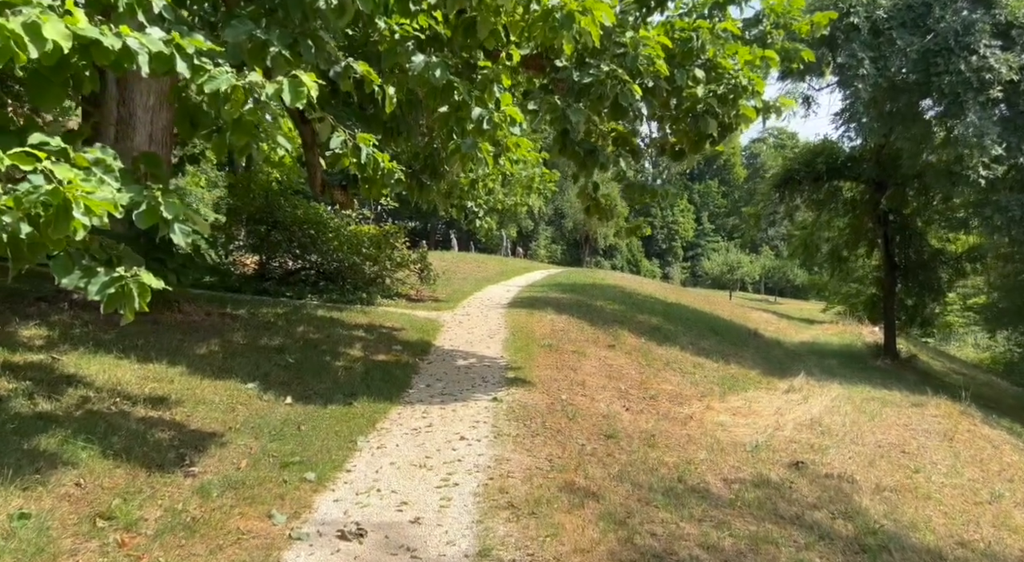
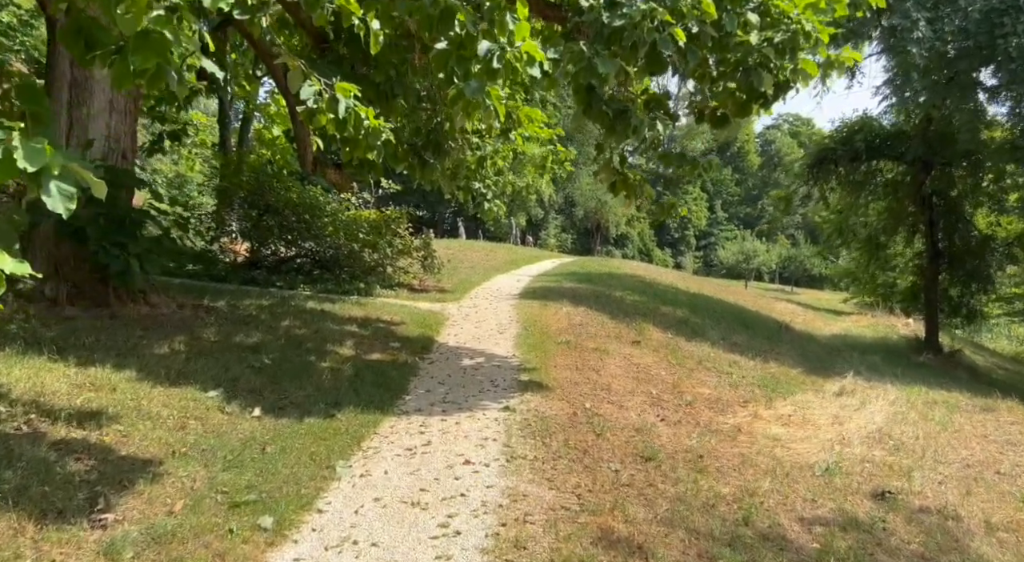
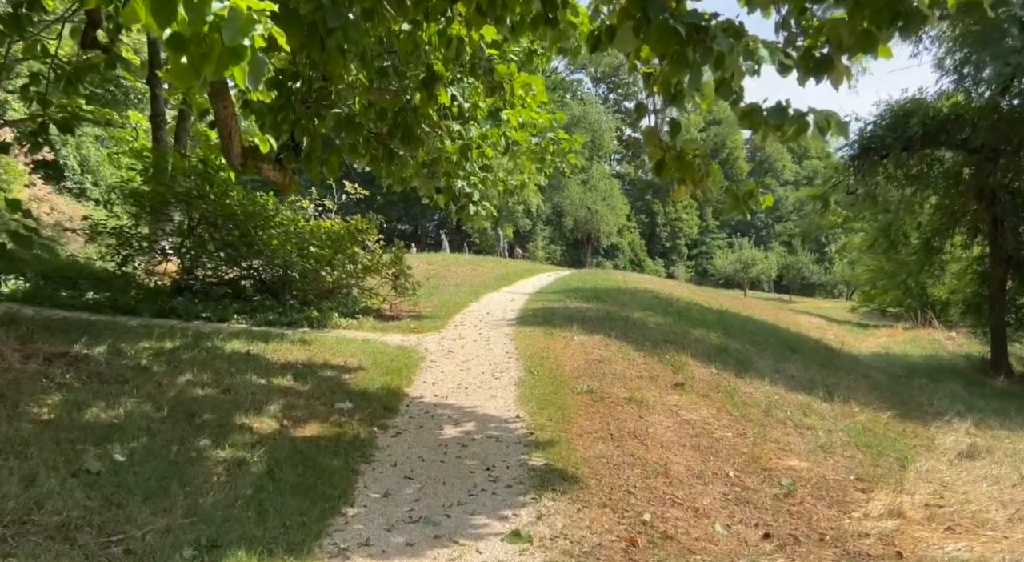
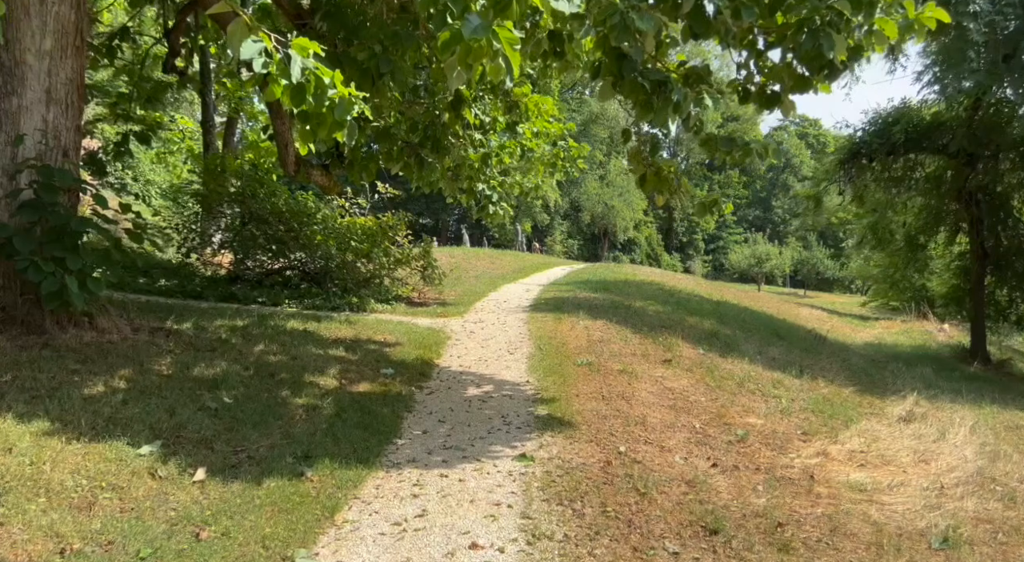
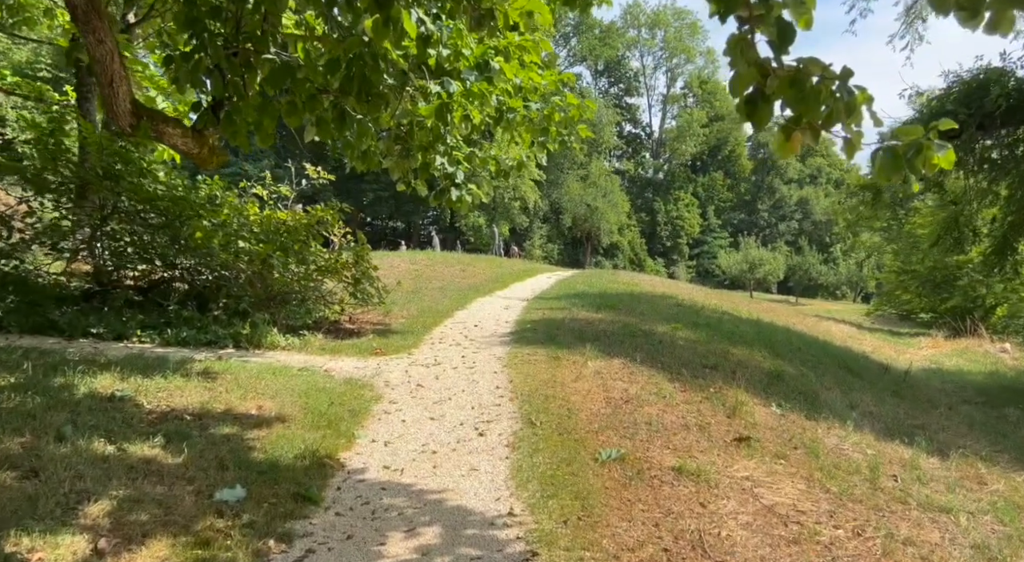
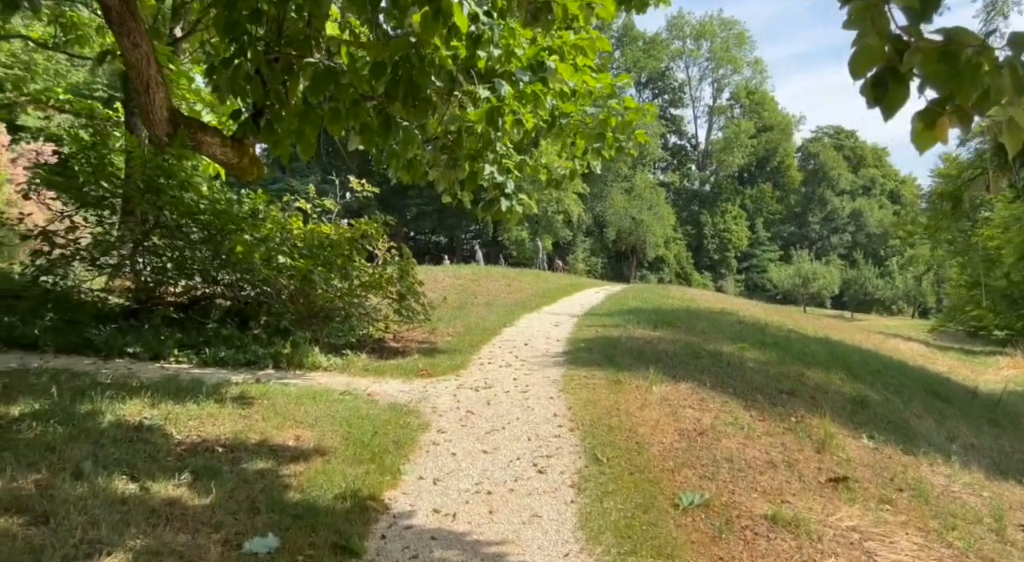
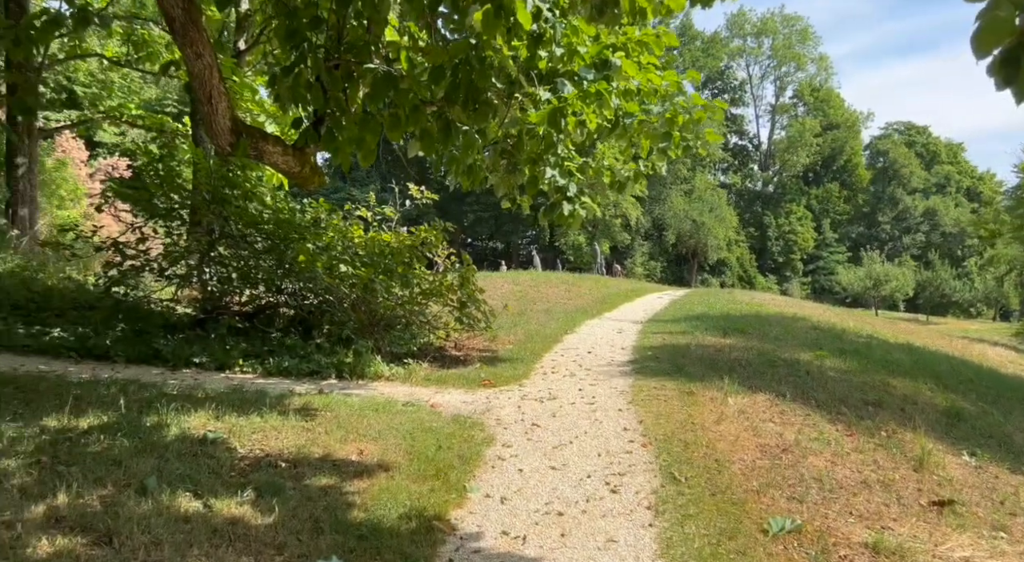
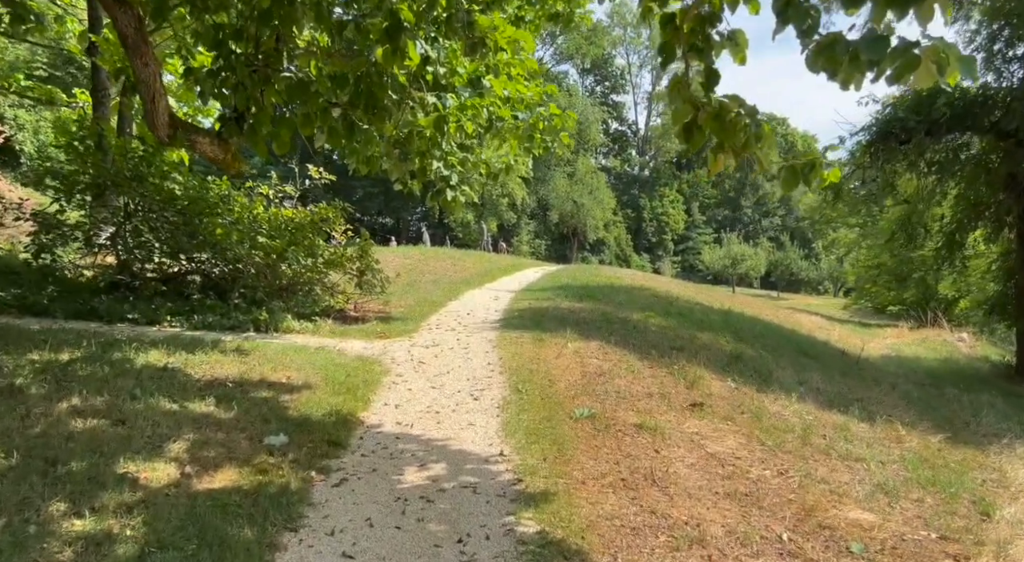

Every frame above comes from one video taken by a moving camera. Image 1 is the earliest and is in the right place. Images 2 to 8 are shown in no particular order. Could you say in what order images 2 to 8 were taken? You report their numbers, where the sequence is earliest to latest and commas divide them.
2, 4, 3, 8, 5, 6, 7
